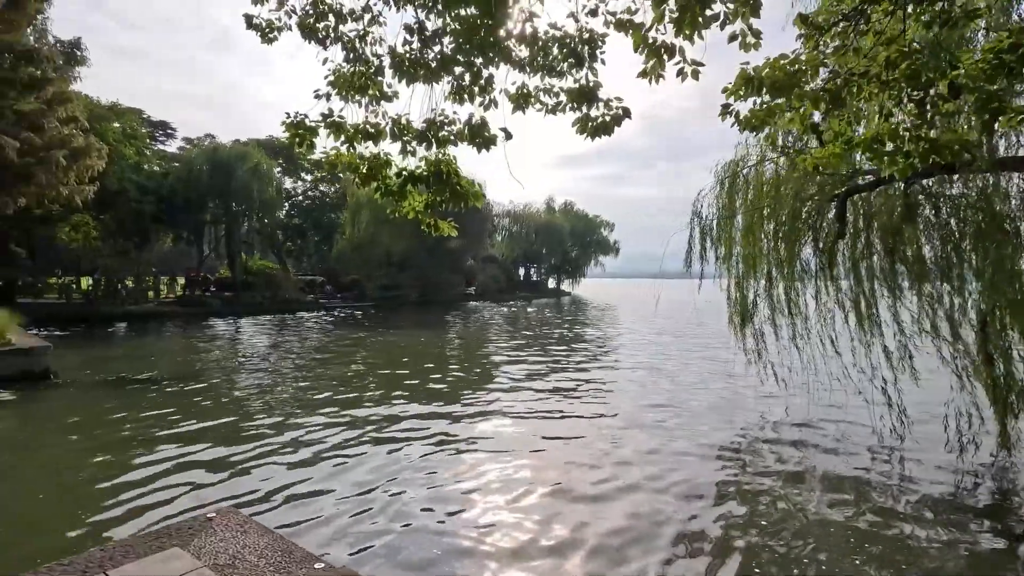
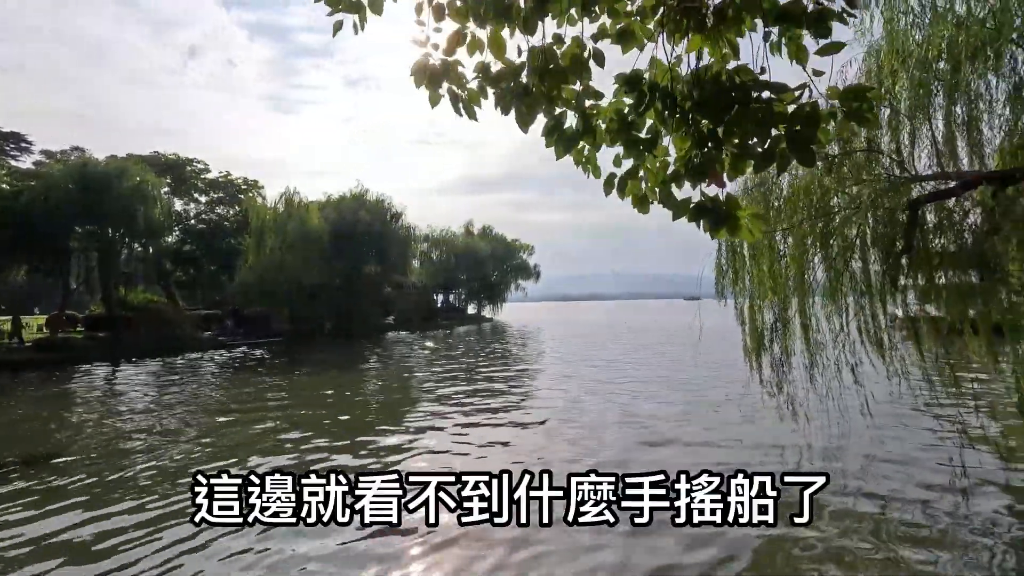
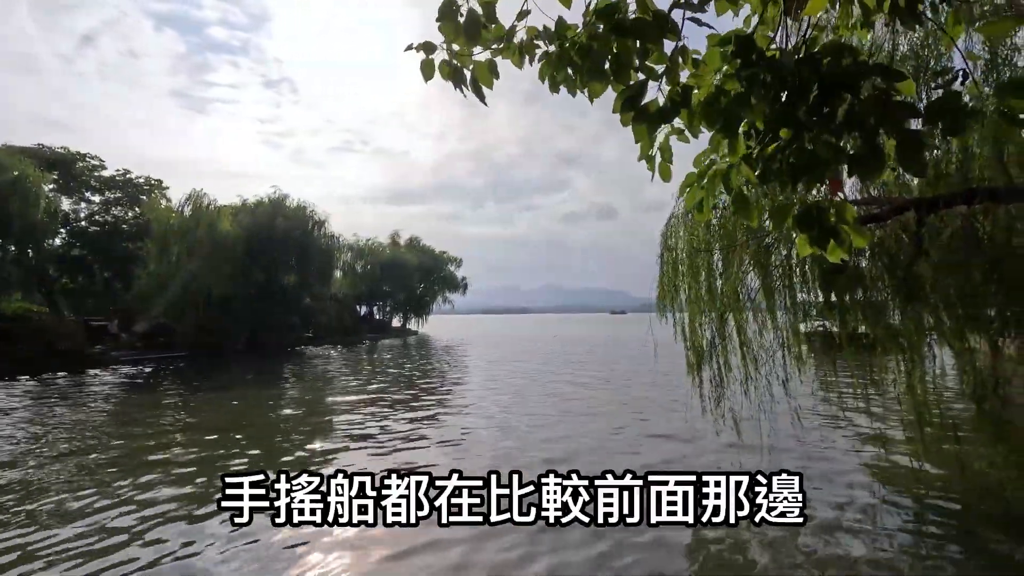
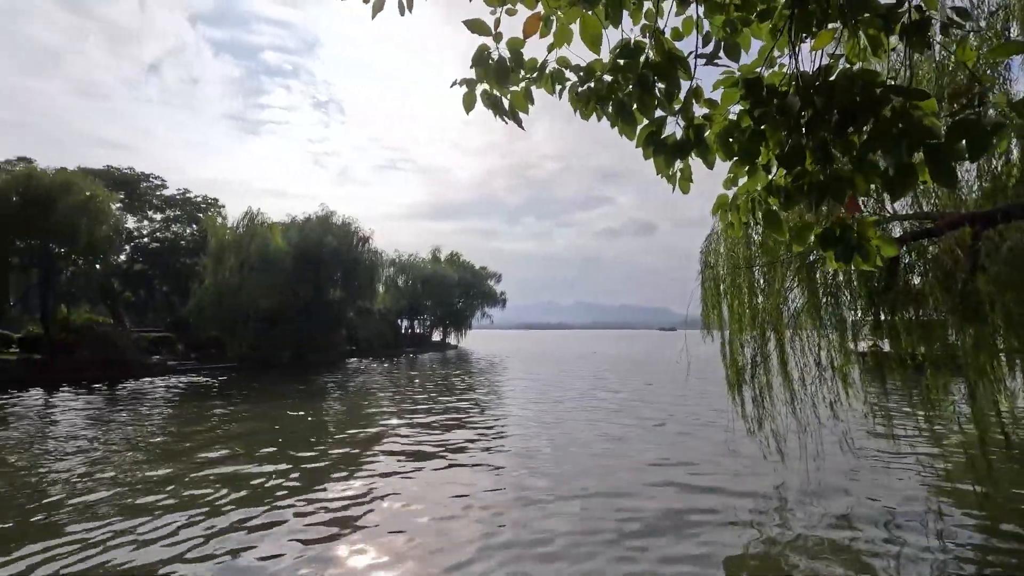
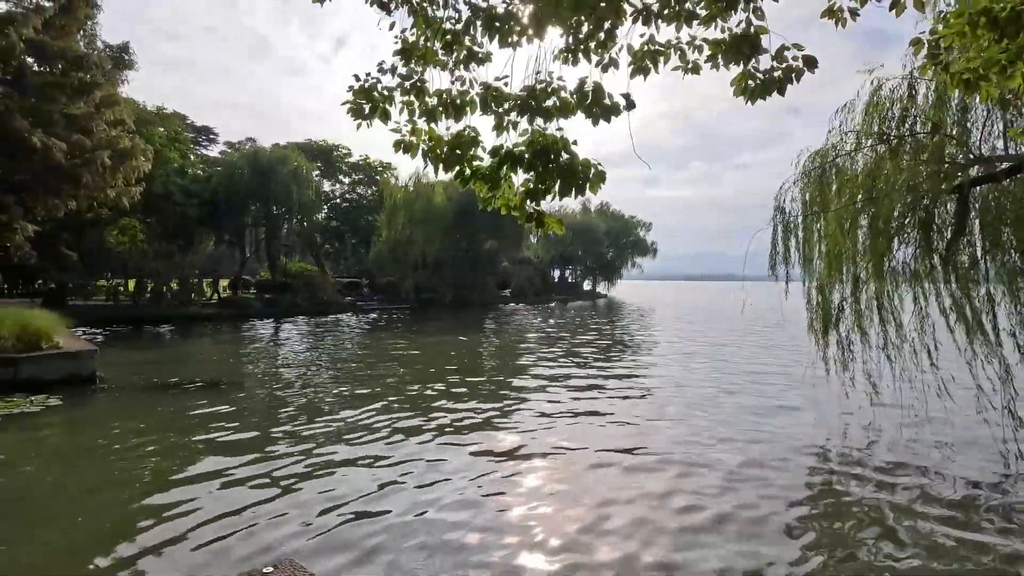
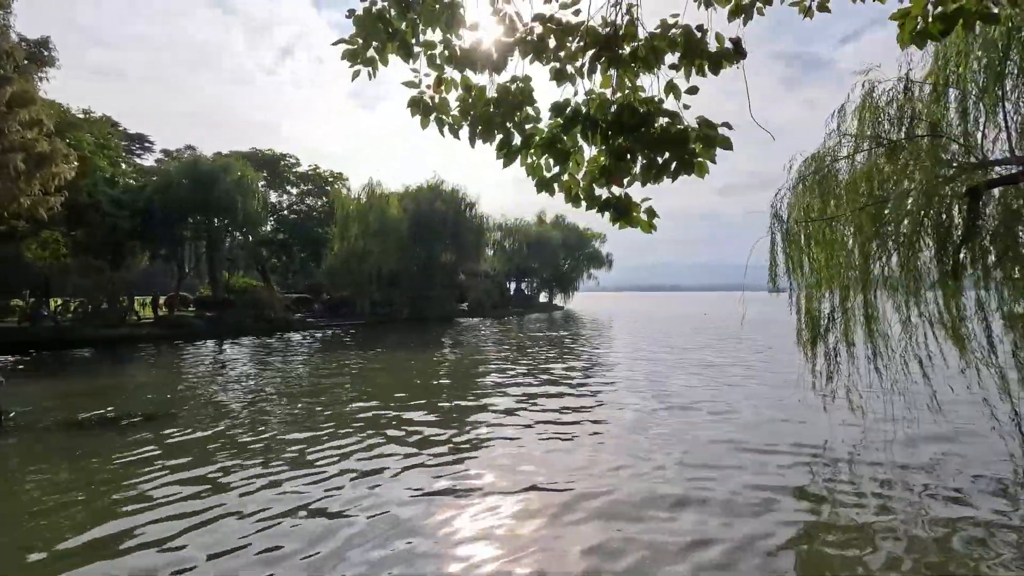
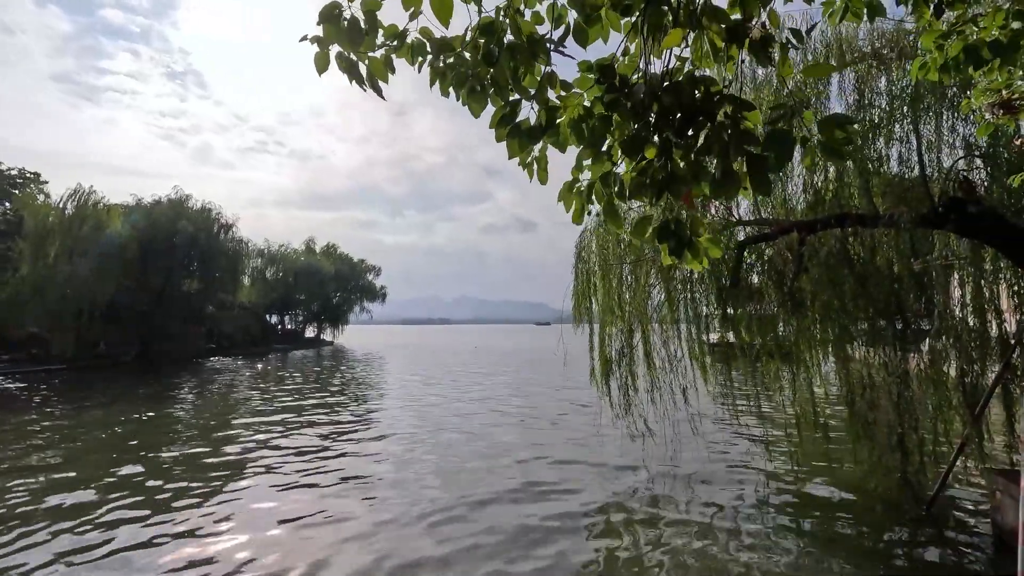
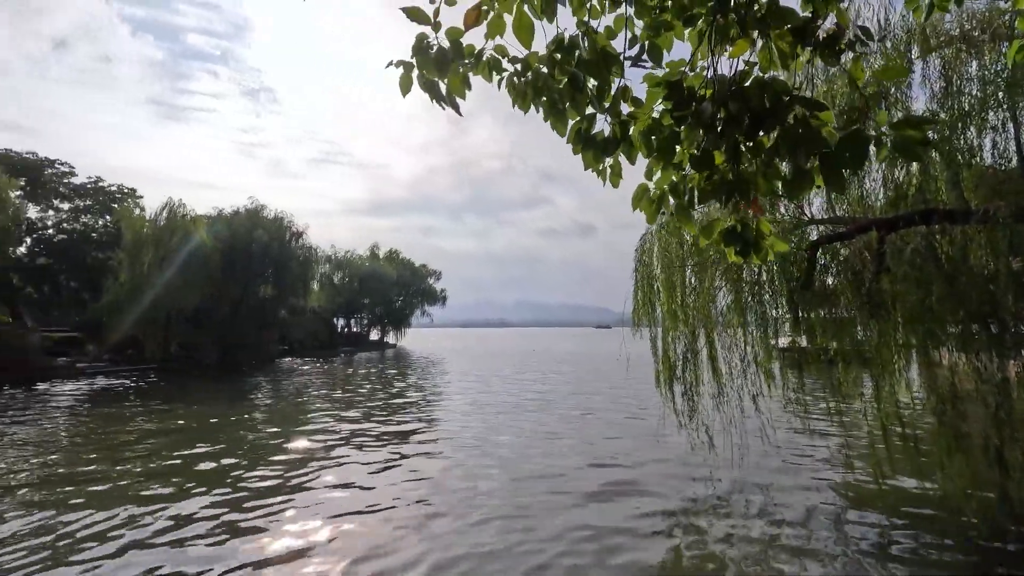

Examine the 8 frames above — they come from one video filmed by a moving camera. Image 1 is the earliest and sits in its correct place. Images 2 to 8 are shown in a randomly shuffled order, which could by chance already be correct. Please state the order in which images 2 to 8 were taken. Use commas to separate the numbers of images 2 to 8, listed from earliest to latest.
5, 6, 2, 3, 7, 8, 4
